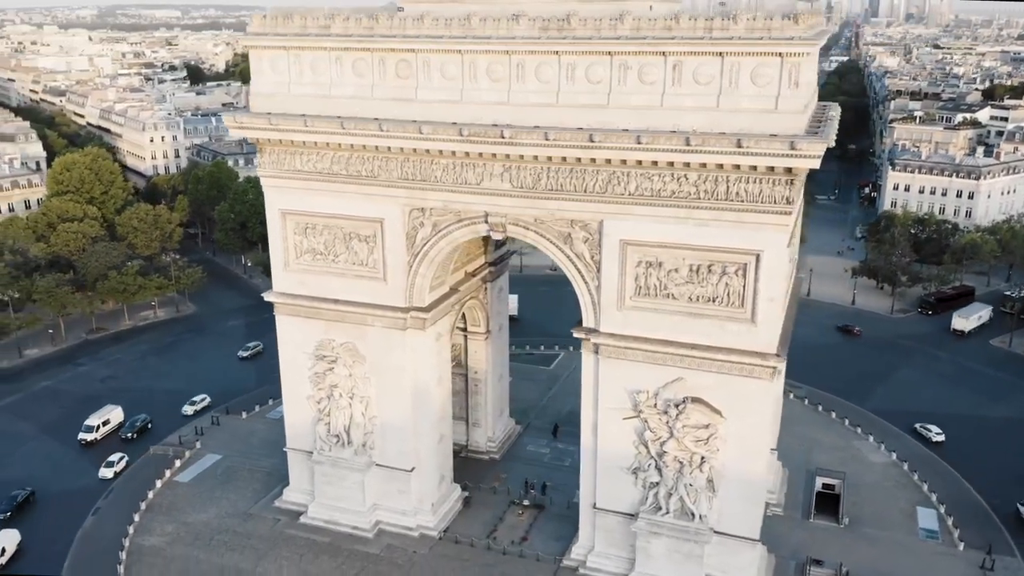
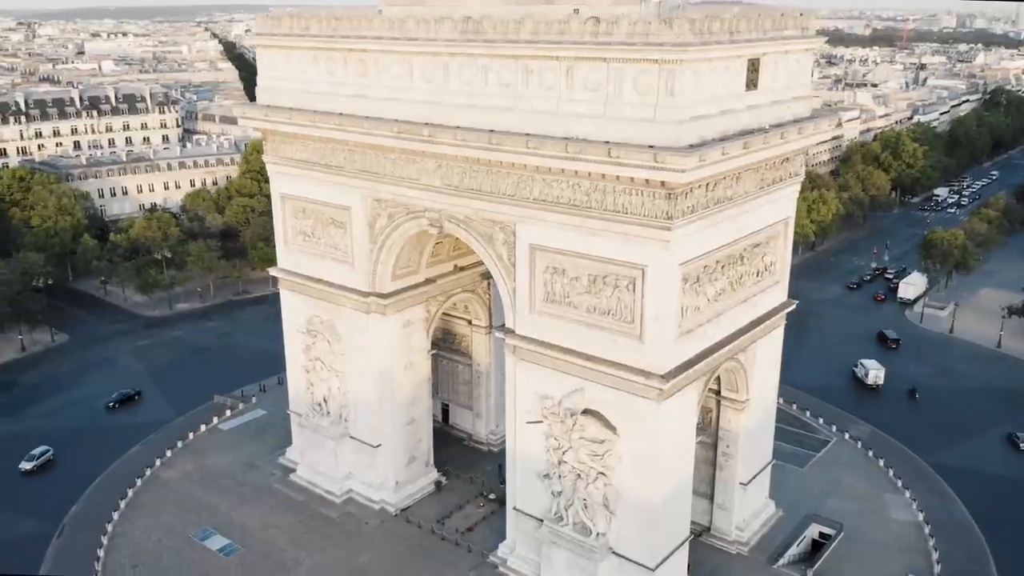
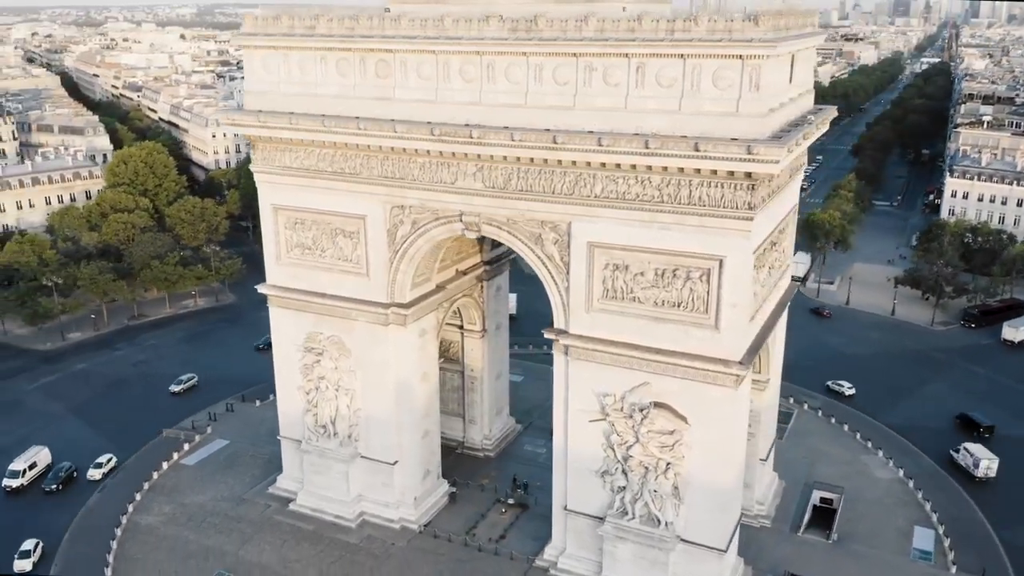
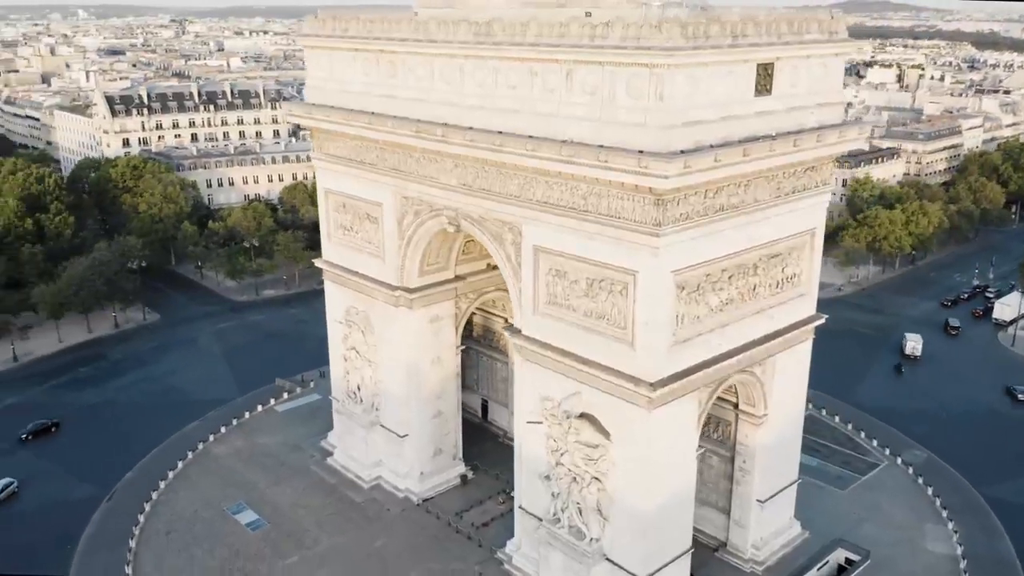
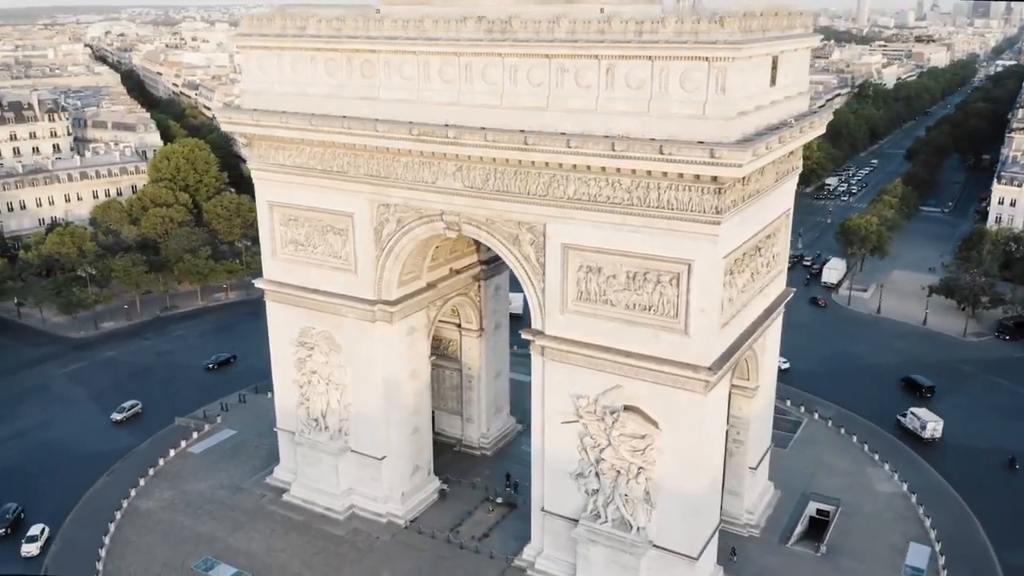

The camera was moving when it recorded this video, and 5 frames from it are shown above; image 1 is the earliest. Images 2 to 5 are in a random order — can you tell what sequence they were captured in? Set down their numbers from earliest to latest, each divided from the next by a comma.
3, 5, 2, 4
